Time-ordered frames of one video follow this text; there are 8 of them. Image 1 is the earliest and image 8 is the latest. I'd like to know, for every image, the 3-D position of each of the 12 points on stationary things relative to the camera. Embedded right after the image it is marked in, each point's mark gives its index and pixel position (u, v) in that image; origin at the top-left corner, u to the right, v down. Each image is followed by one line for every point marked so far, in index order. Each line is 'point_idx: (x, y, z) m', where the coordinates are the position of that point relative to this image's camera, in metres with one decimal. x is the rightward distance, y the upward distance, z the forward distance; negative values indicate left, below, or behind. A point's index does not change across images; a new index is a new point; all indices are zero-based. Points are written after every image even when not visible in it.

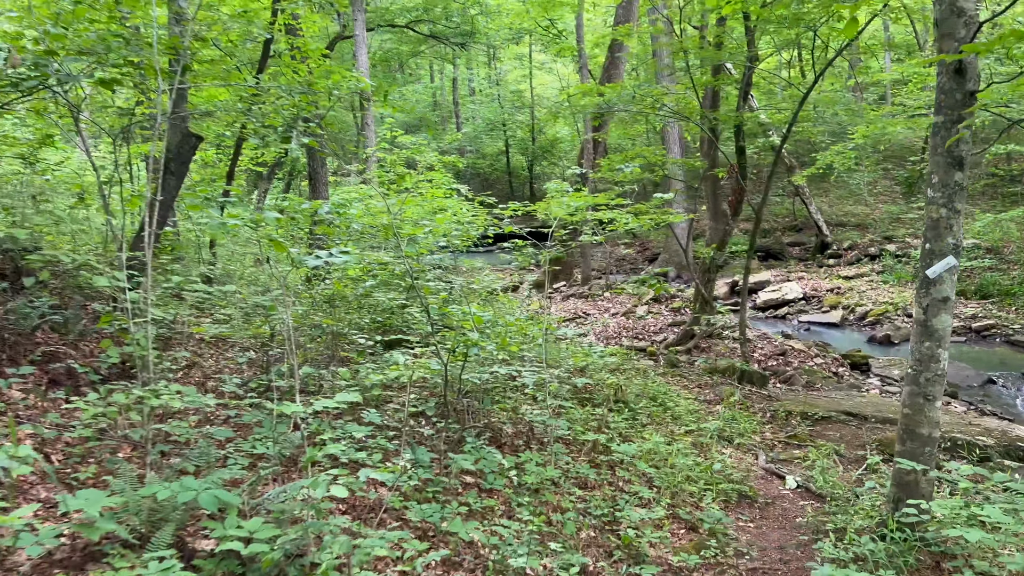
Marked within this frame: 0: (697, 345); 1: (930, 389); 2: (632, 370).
0: (+2.0, -0.6, +8.6) m
1: (+1.7, -0.4, +3.3) m
2: (+1.0, -0.7, +6.7) m
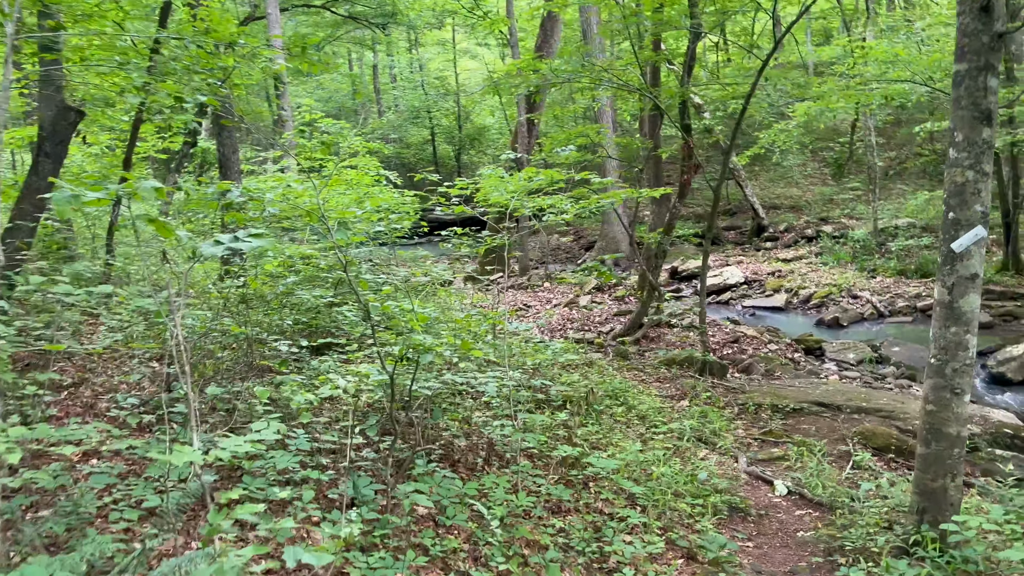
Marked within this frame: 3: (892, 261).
0: (+1.4, -0.5, +8.1) m
1: (+1.6, -0.3, +2.8) m
2: (+0.6, -0.6, +6.1) m
3: (+5.2, +0.4, +11.2) m
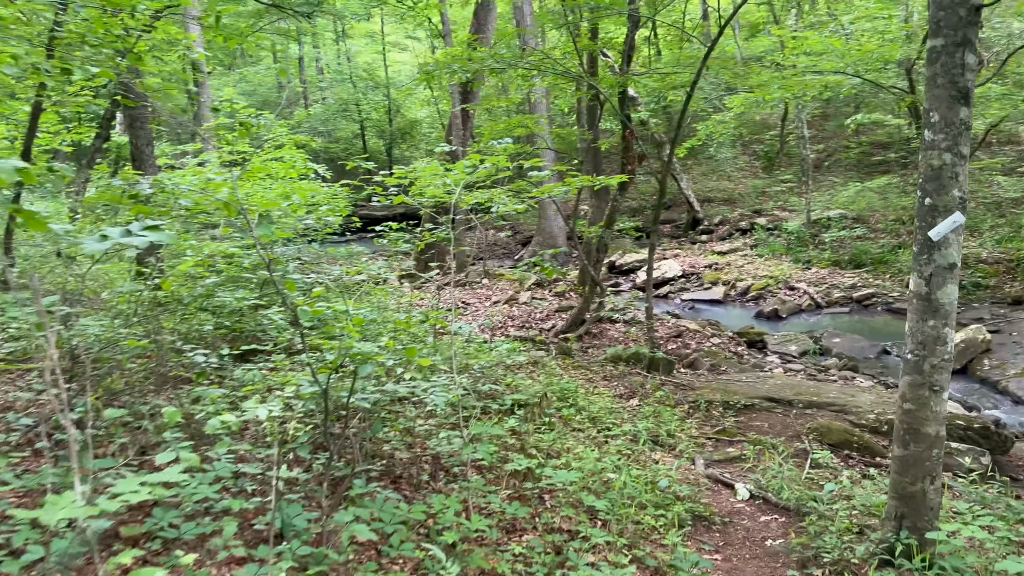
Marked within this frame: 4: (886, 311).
0: (+0.8, -0.4, +7.9) m
1: (+1.4, -0.3, +2.7) m
2: (+0.1, -0.6, +5.9) m
3: (+4.4, +0.5, +11.3) m
4: (+4.2, -0.3, +9.1) m
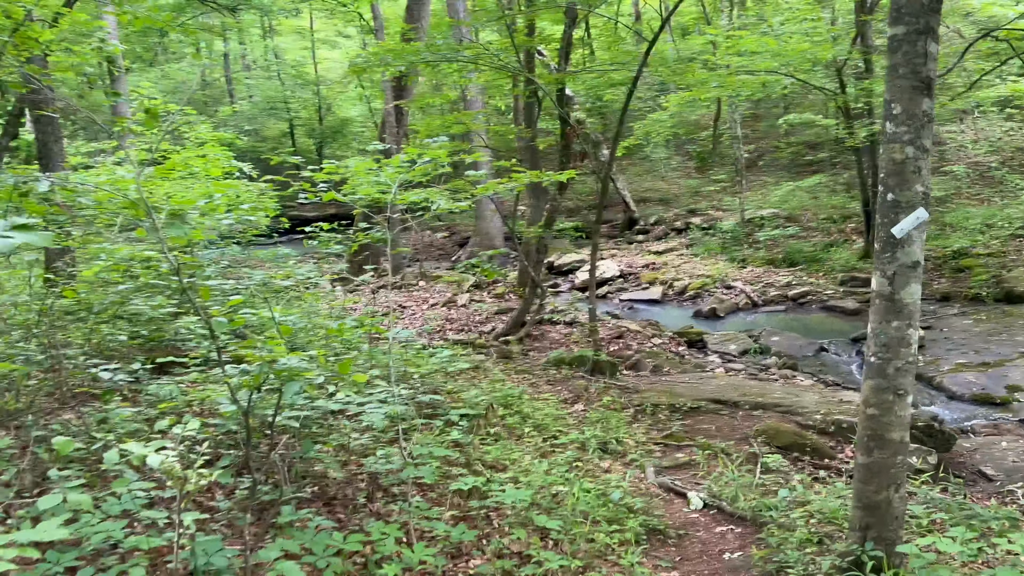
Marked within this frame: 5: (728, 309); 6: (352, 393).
0: (+0.2, -0.4, +7.8) m
1: (+1.2, -0.3, +2.6) m
2: (-0.3, -0.6, +5.7) m
3: (+3.5, +0.5, +11.4) m
4: (+3.5, -0.2, +9.2) m
5: (+2.5, -0.2, +9.4) m
6: (-0.6, -0.4, +2.8) m
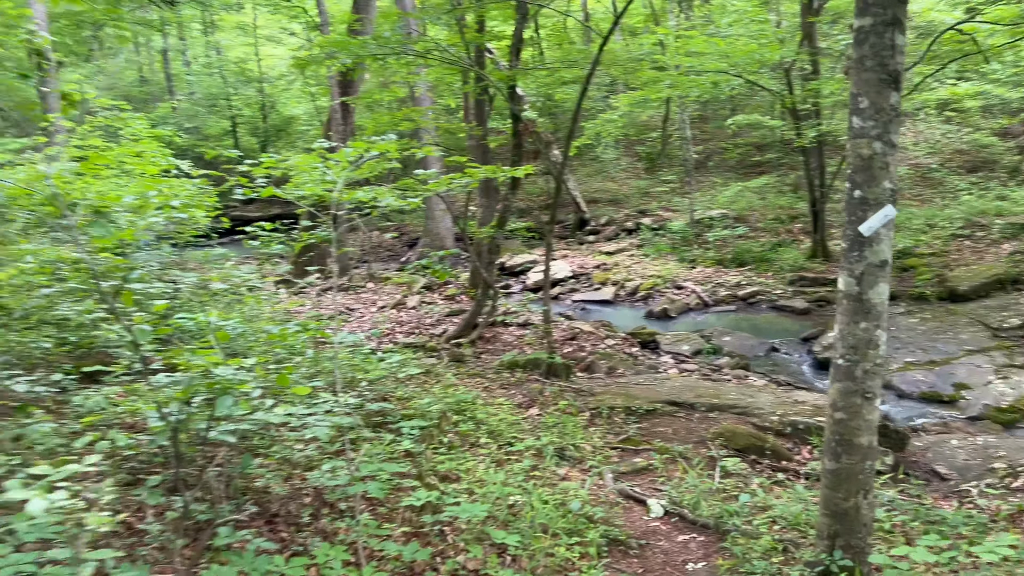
0: (-0.3, -0.4, +7.6) m
1: (+1.1, -0.3, +2.5) m
2: (-0.6, -0.6, +5.5) m
3: (+2.8, +0.5, +11.4) m
4: (+2.9, -0.2, +9.3) m
5: (+1.9, -0.2, +9.3) m
6: (-0.7, -0.4, +2.7) m
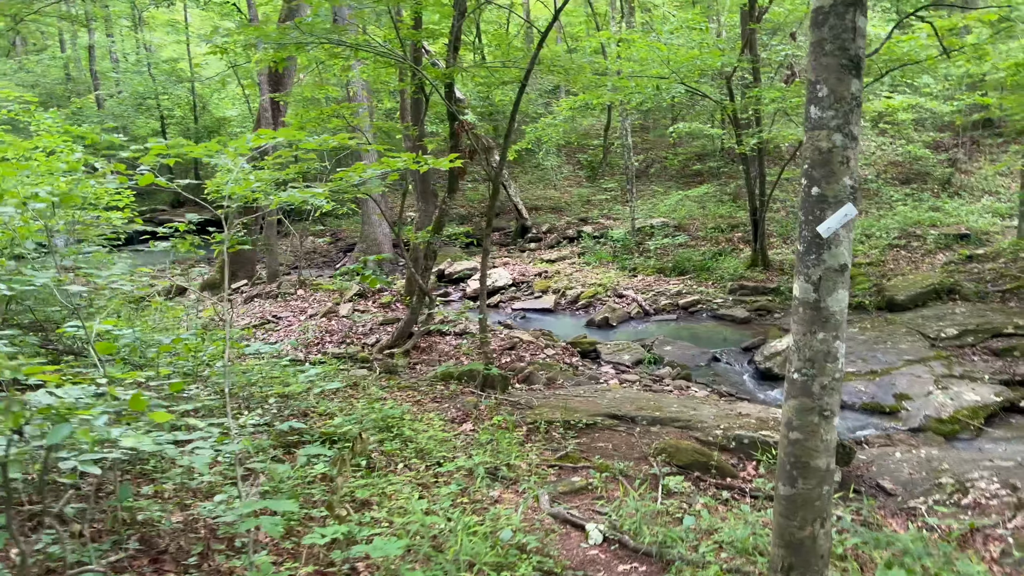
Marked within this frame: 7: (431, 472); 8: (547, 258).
0: (-0.9, -0.5, +7.3) m
1: (+0.9, -0.3, +2.2) m
2: (-1.0, -0.6, +5.1) m
3: (+1.9, +0.4, +11.3) m
4: (+2.2, -0.3, +9.1) m
5: (+1.2, -0.3, +9.2) m
6: (-0.9, -0.4, +2.3) m
7: (-0.4, -0.8, +3.6) m
8: (+0.5, +0.4, +12.2) m
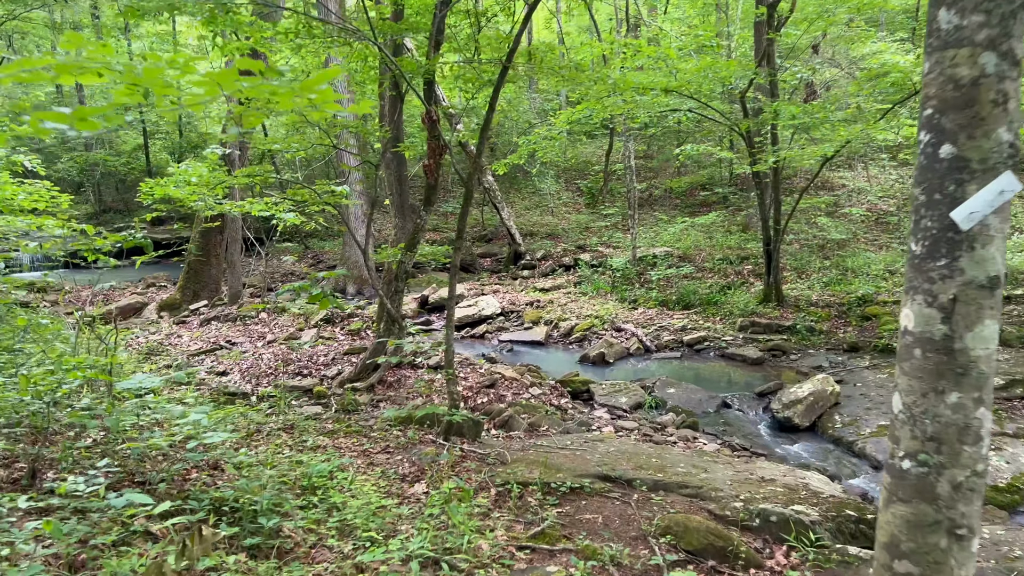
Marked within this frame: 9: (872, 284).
0: (-1.0, -0.7, +6.3) m
1: (+0.7, -0.4, +1.3) m
2: (-1.2, -0.8, +4.2) m
3: (+1.8, 0.0, +10.4) m
4: (+2.1, -0.7, +8.2) m
5: (+1.1, -0.7, +8.2) m
6: (-1.1, -0.4, +1.4) m
7: (-0.5, -0.9, +2.7) m
8: (+0.4, 0.0, +11.2) m
9: (+4.1, 0.0, +9.2) m
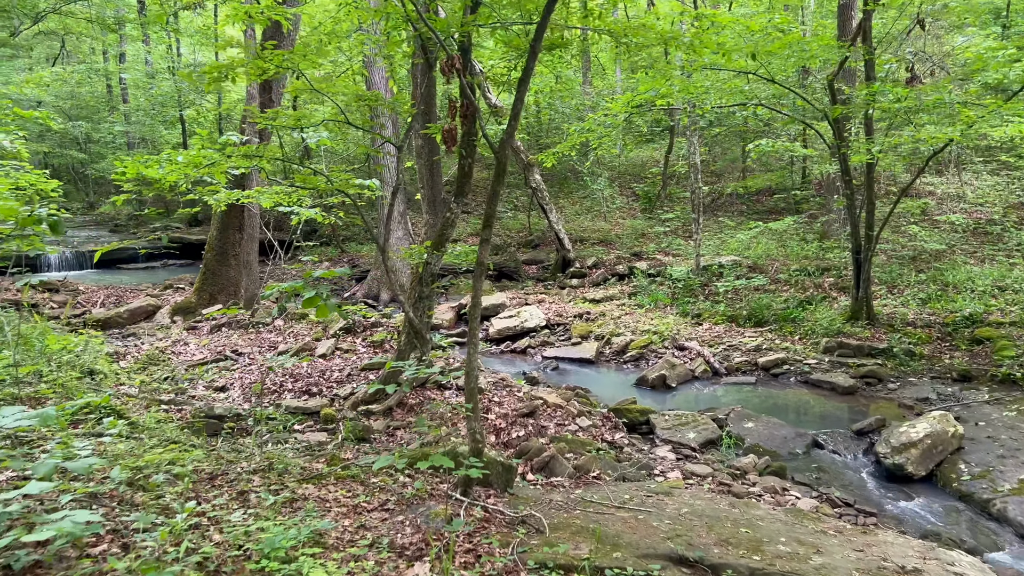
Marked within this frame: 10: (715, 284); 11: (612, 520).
0: (-0.7, -0.7, +5.3) m
1: (+0.7, -0.4, +0.2) m
2: (-1.0, -0.8, +3.2) m
3: (+2.3, -0.2, +9.2) m
4: (+2.5, -0.8, +7.0) m
5: (+1.5, -0.8, +7.1) m
6: (-1.1, -0.3, +0.4) m
7: (-0.5, -0.9, +1.6) m
8: (+1.0, -0.1, +10.1) m
9: (+4.5, -0.1, +7.9) m
10: (+2.5, 0.0, +9.9) m
11: (+0.4, -0.9, +3.3) m
